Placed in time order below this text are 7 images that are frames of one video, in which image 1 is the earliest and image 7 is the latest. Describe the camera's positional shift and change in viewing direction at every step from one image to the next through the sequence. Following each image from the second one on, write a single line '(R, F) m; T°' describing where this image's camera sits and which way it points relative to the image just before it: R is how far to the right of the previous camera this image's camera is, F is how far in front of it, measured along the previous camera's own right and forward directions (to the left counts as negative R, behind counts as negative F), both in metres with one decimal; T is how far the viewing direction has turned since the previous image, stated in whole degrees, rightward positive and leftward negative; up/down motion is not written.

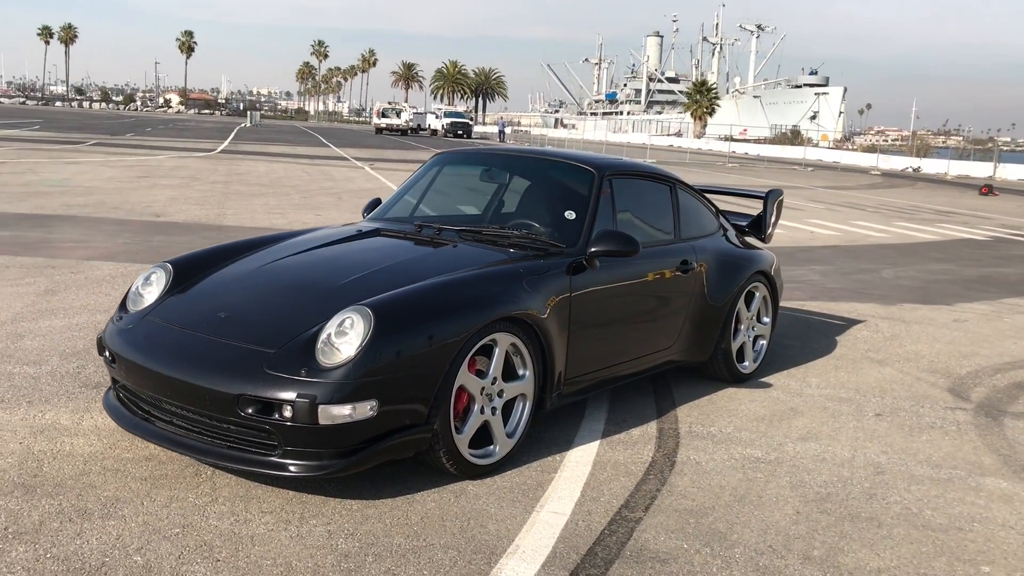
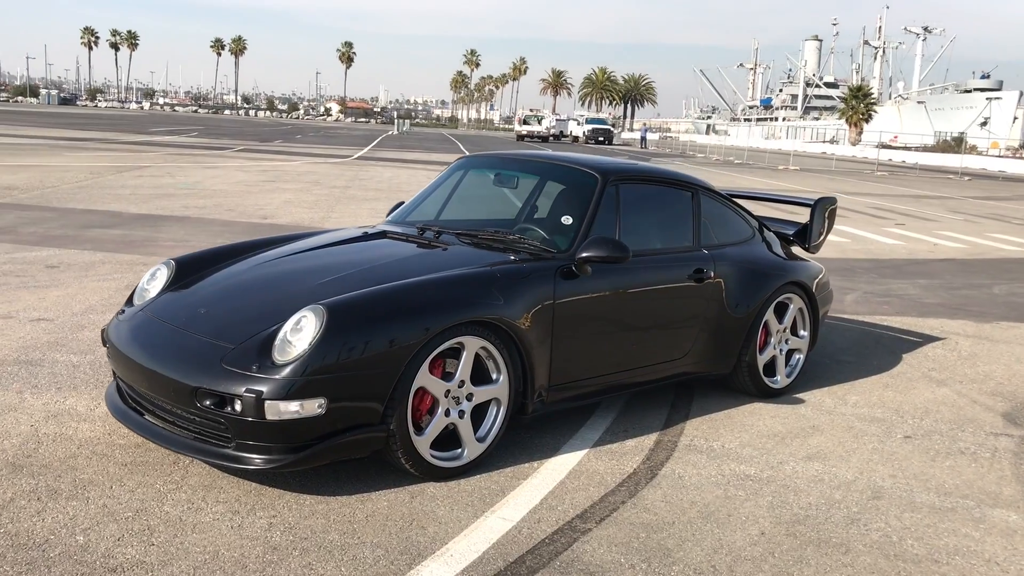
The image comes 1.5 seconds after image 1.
(+0.7, +0.1) m; -9°
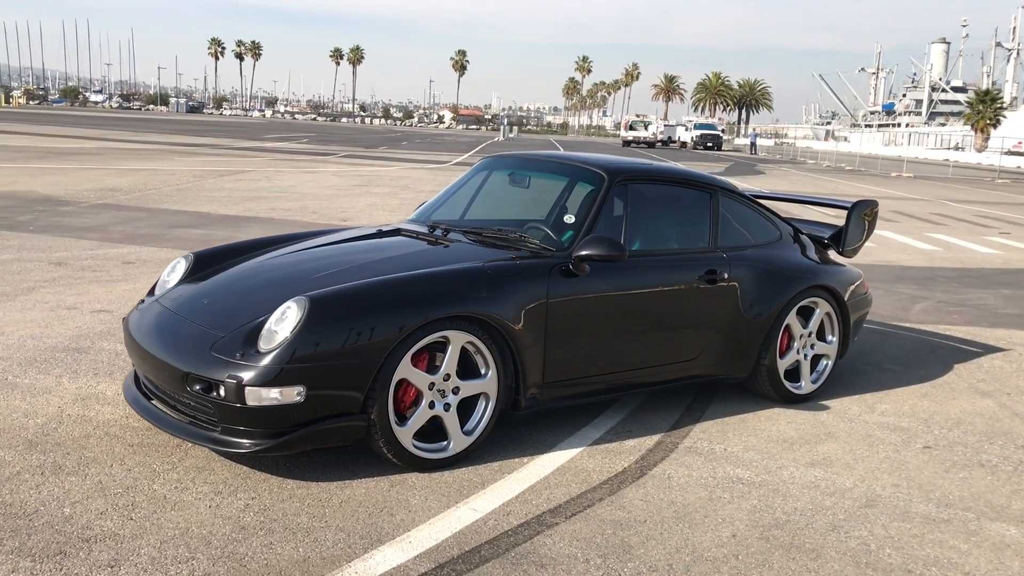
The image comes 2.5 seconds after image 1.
(+0.5, 0.0) m; -6°
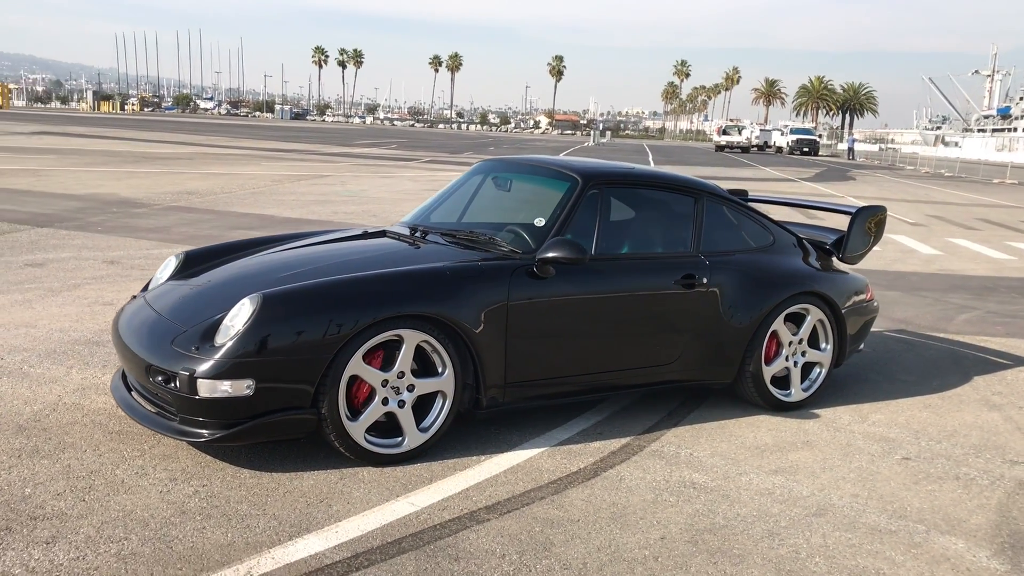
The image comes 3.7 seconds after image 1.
(+0.6, 0.0) m; -6°
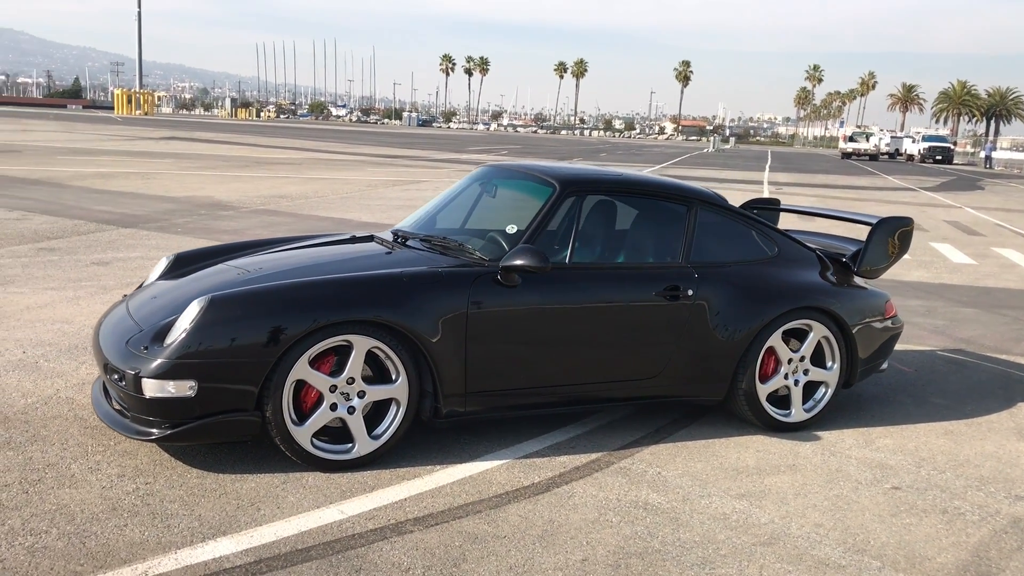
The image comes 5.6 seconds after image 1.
(+0.7, +0.1) m; -7°
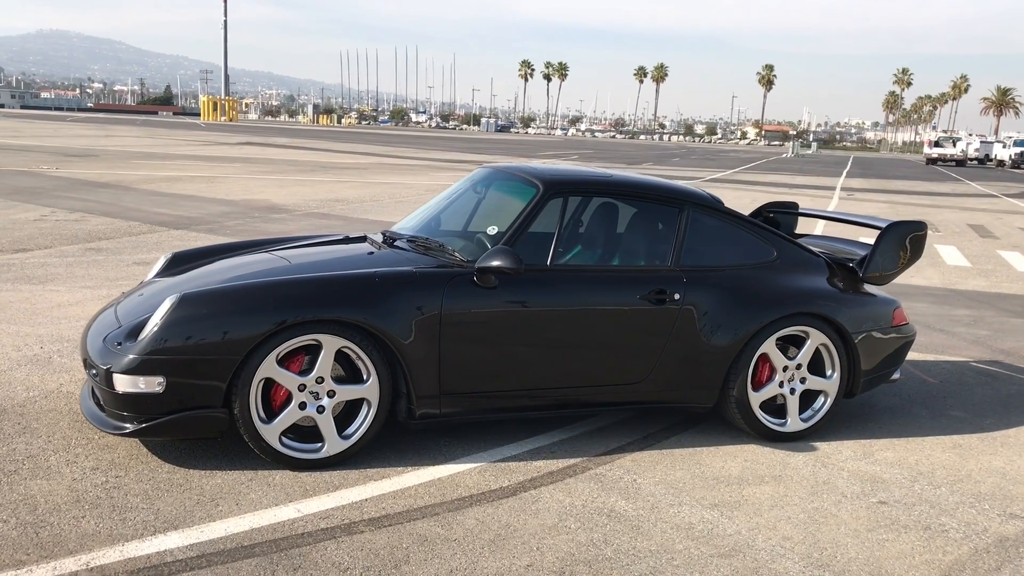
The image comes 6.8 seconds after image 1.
(+0.4, +0.1) m; -5°
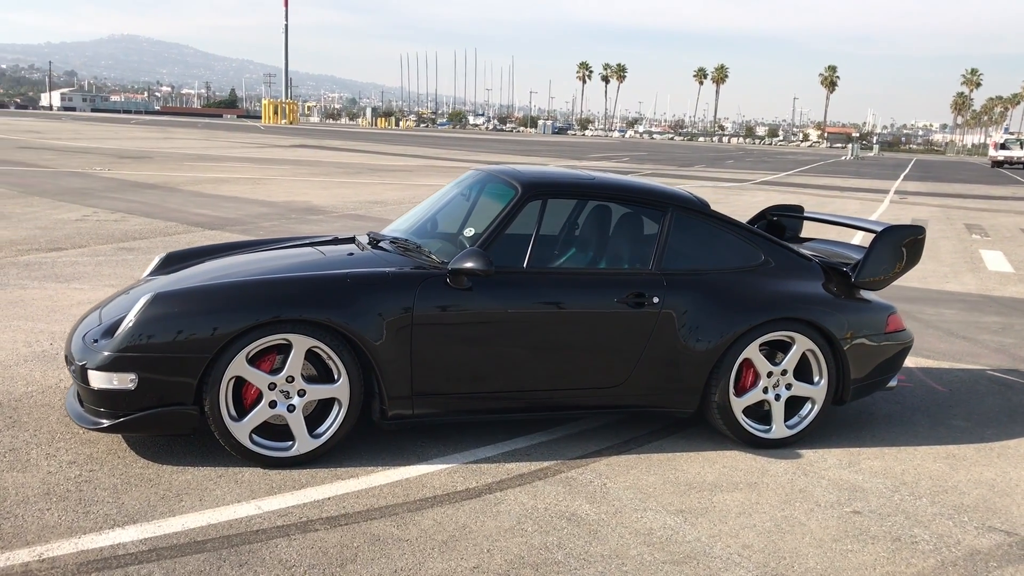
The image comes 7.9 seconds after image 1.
(+0.4, 0.0) m; -3°
